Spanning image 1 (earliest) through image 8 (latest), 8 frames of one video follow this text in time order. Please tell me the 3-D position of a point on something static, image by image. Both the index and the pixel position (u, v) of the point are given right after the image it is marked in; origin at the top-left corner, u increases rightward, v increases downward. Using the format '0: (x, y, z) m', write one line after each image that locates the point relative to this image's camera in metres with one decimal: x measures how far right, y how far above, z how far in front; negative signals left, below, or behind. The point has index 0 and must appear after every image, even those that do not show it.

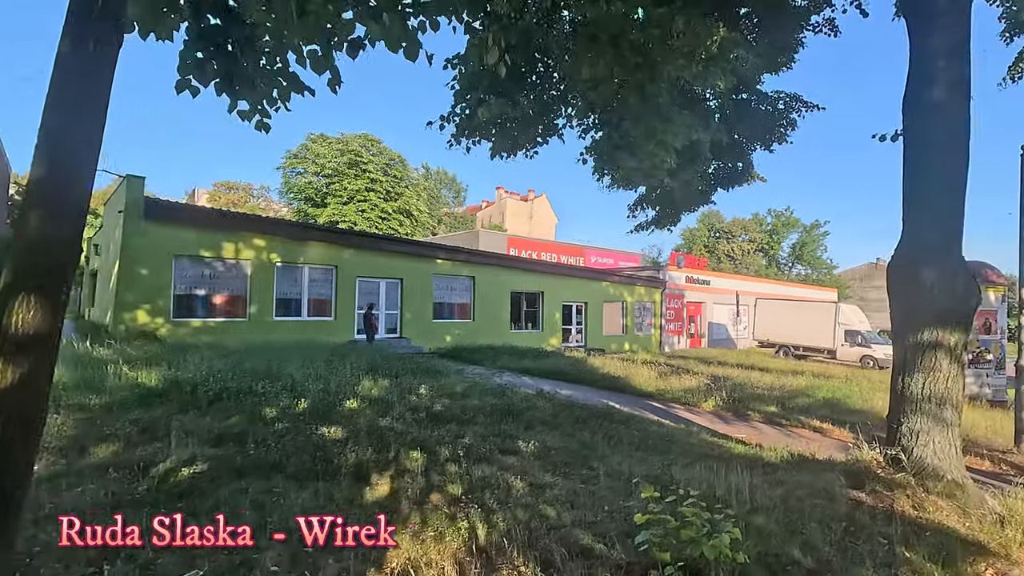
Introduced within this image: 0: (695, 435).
0: (+2.5, -2.0, +7.2) m
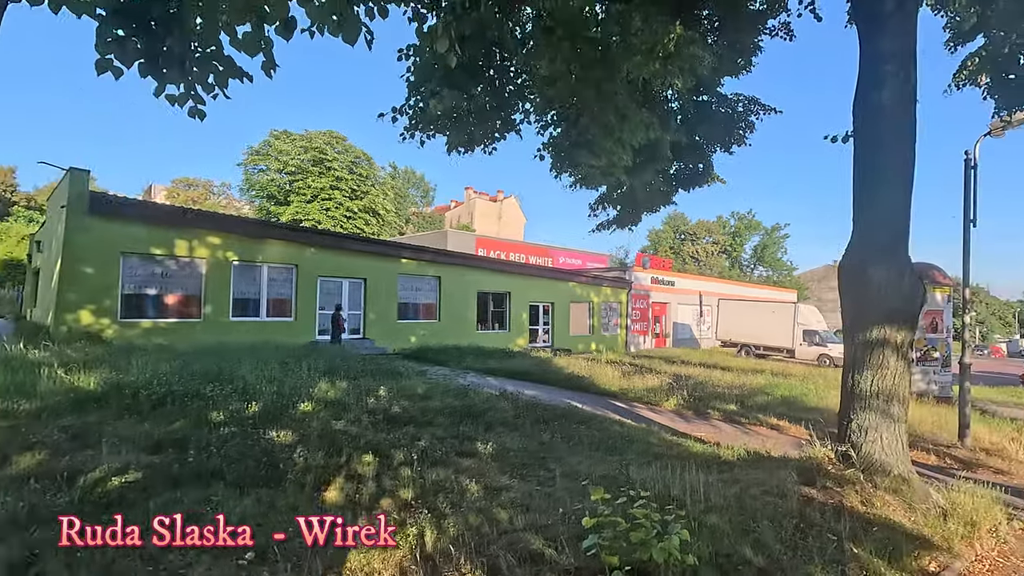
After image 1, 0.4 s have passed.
0: (+1.9, -2.0, +7.2) m
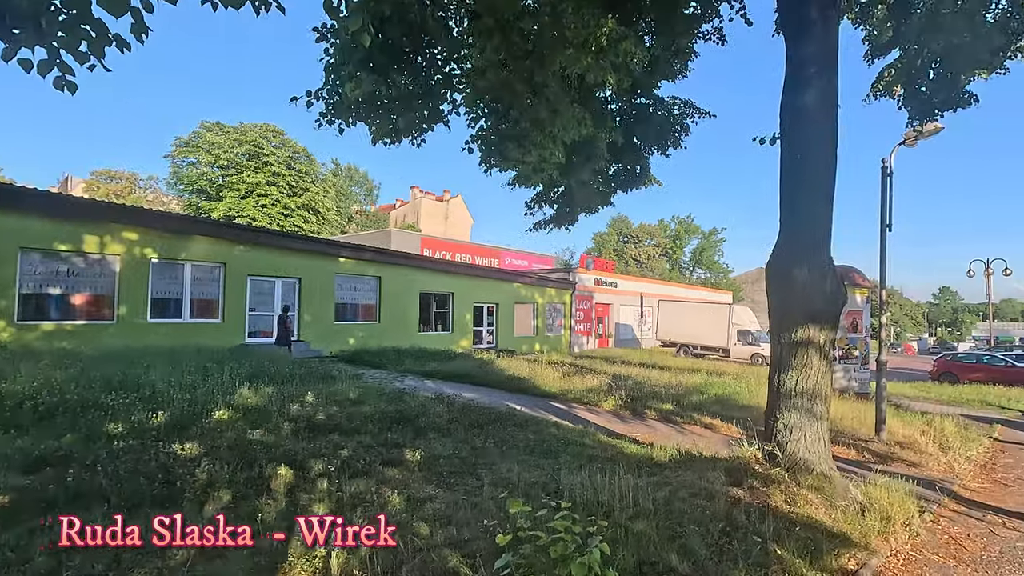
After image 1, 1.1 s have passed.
0: (+1.0, -2.0, +7.1) m
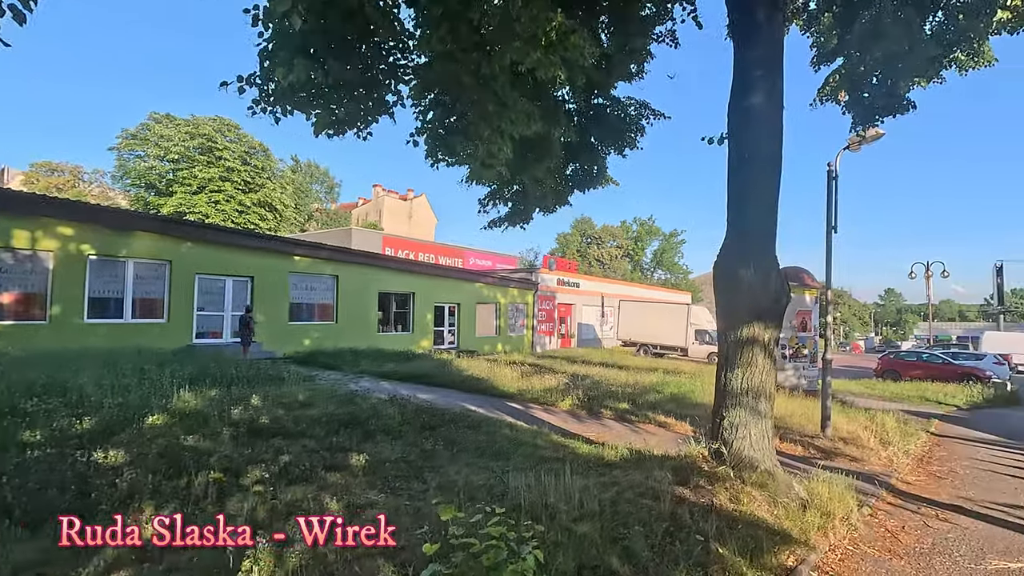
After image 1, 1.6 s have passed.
0: (+0.4, -2.0, +7.0) m
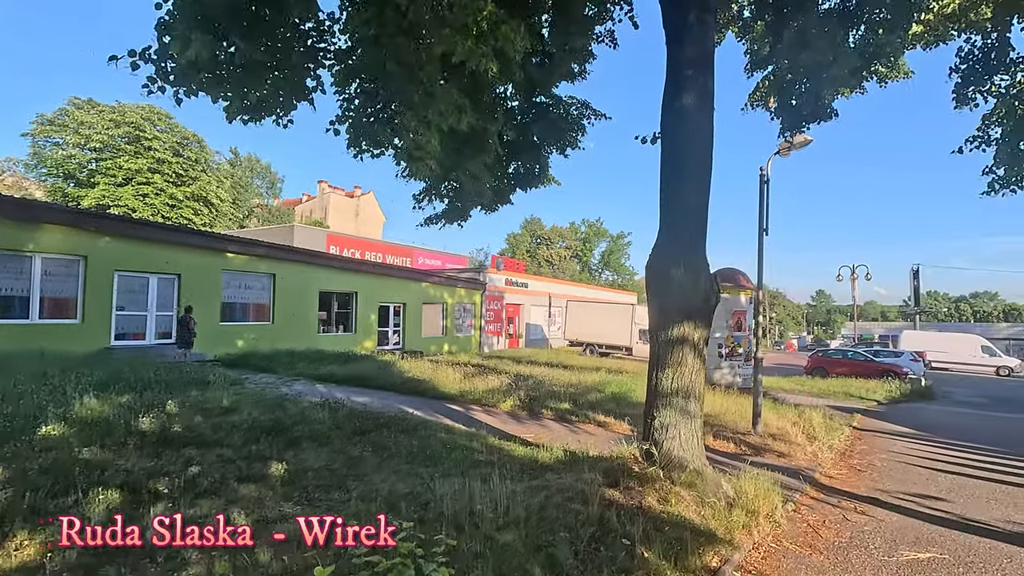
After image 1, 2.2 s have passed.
0: (-0.4, -2.0, +6.9) m
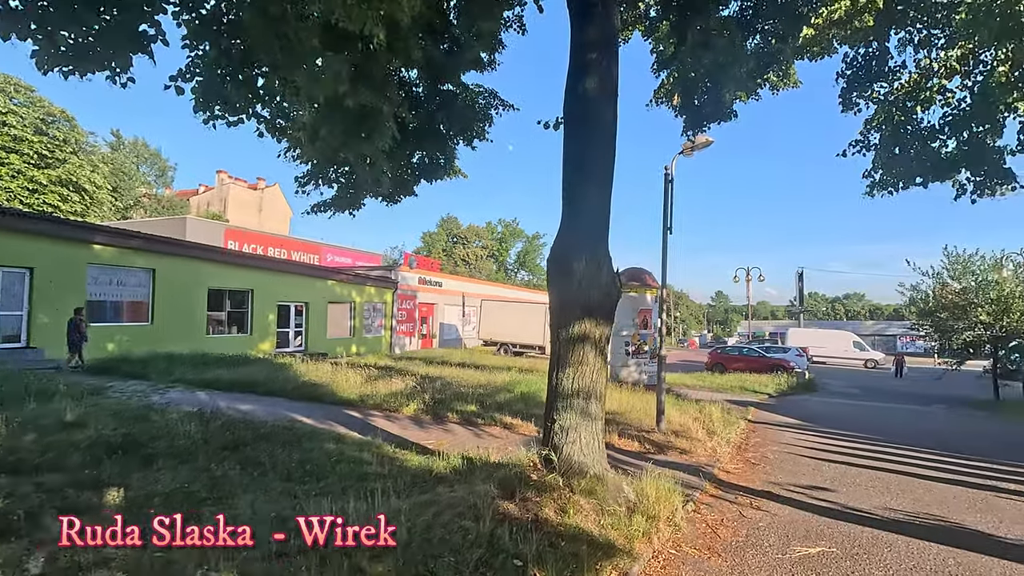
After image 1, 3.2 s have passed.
0: (-1.6, -1.9, +6.3) m
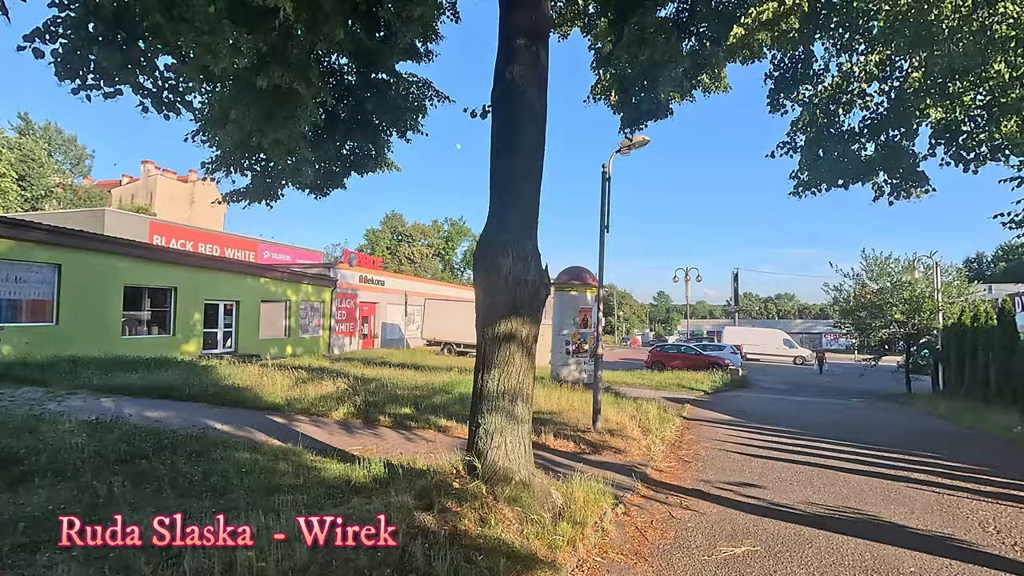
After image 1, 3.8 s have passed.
0: (-2.4, -1.9, +5.8) m
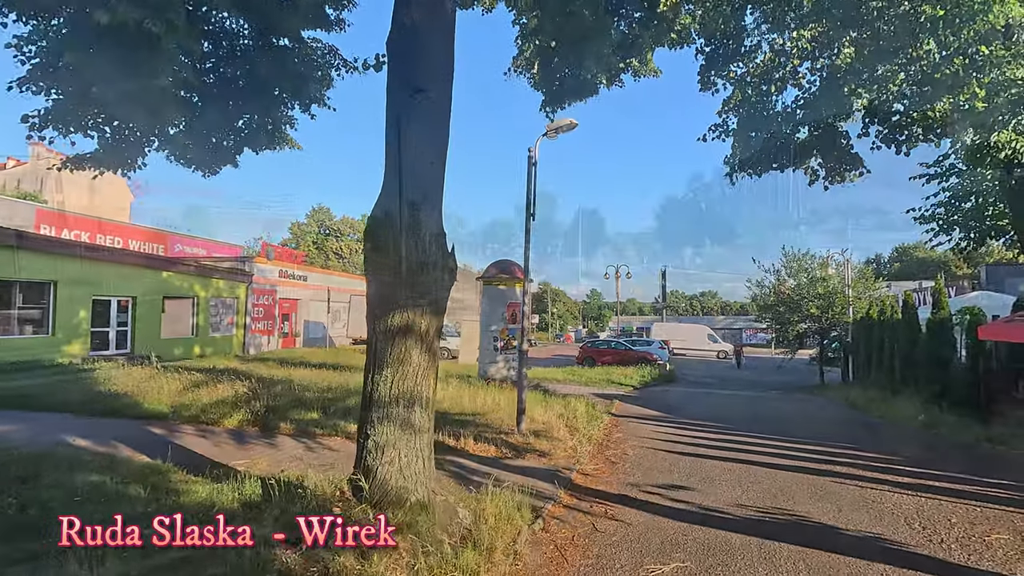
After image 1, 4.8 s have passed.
0: (-3.3, -1.7, +4.9) m
